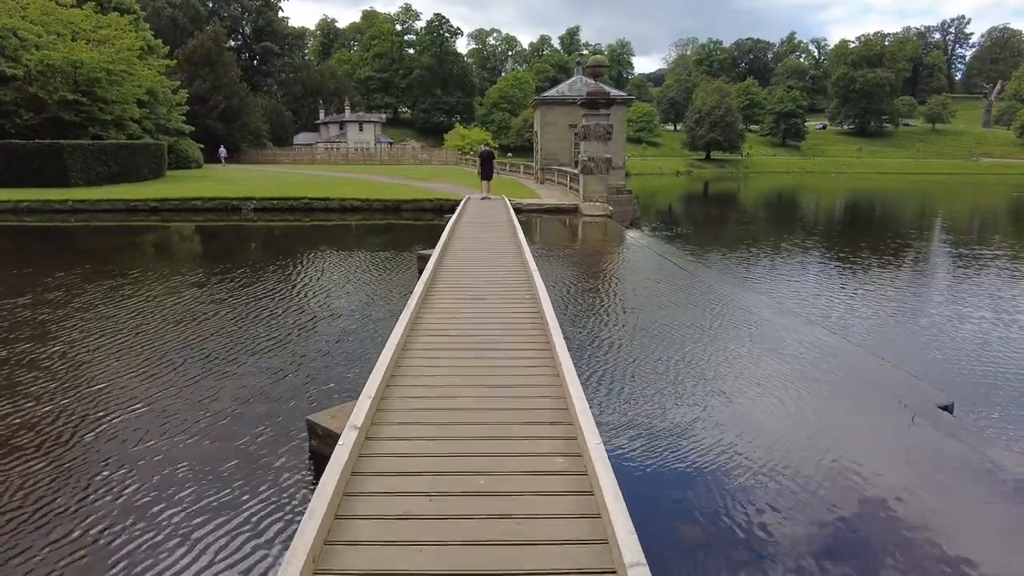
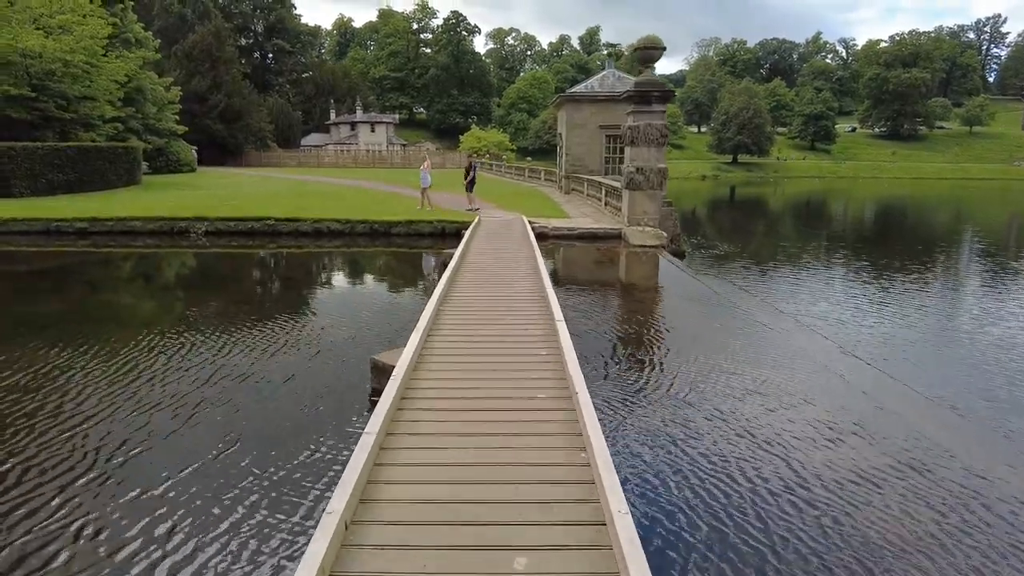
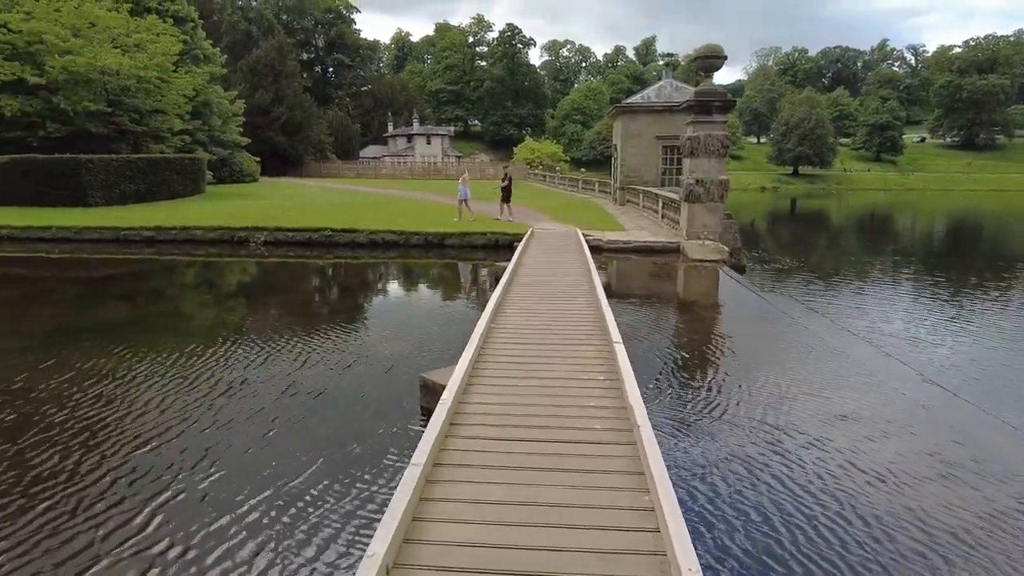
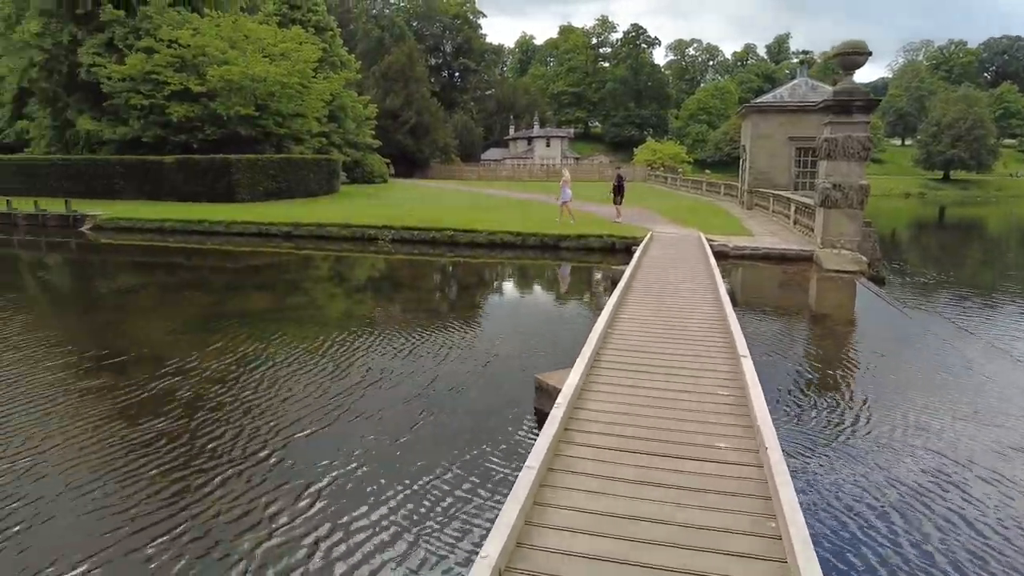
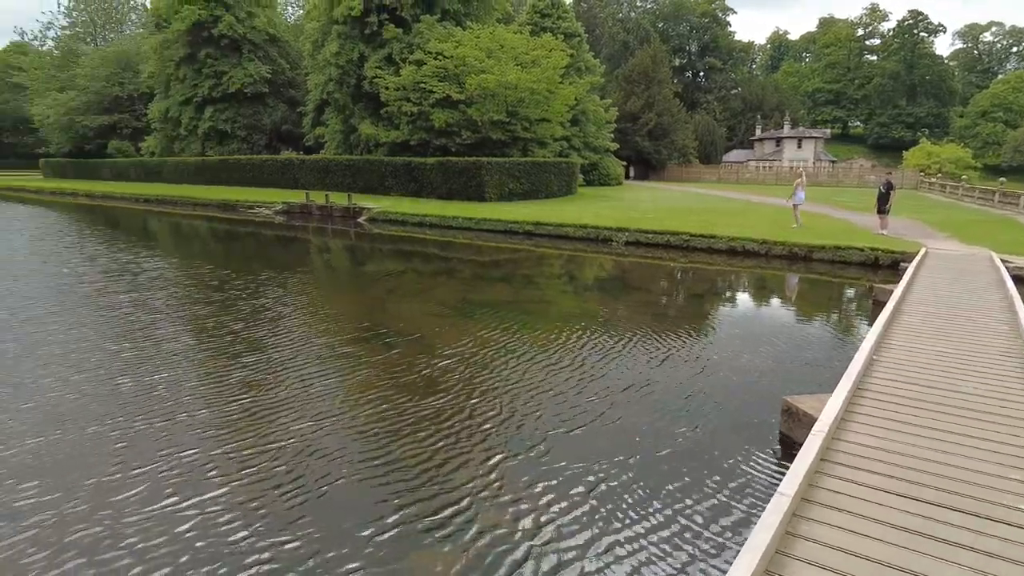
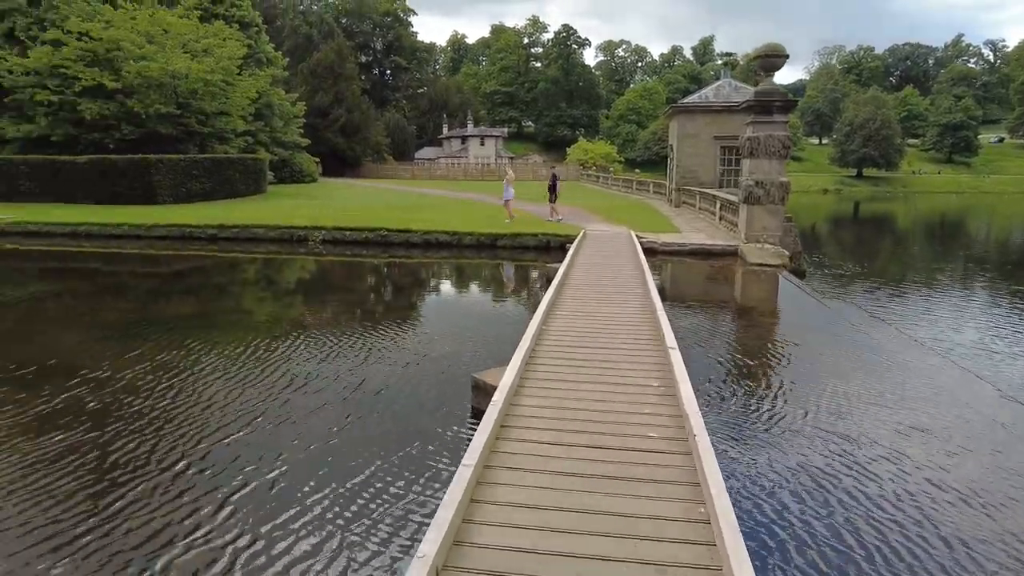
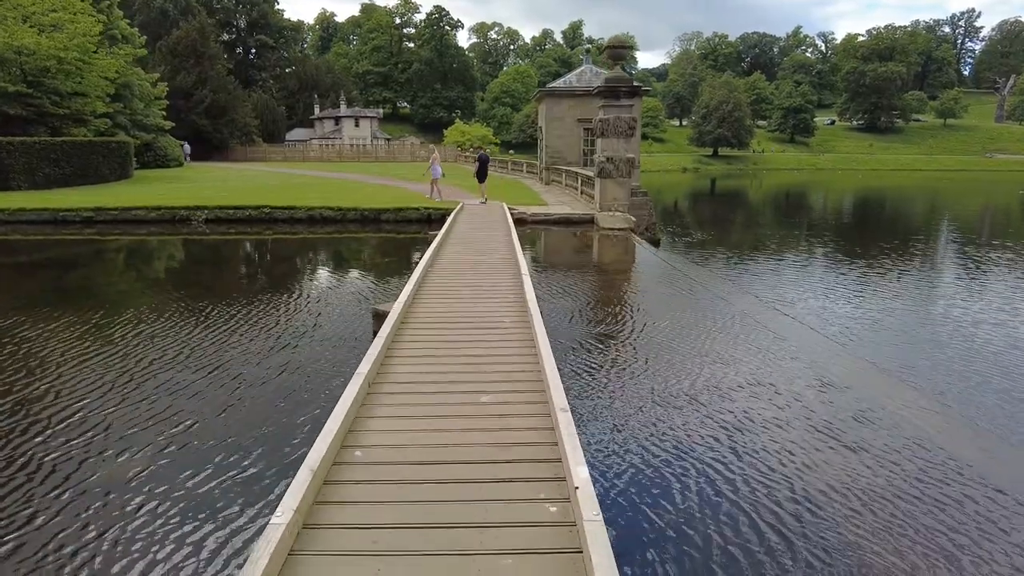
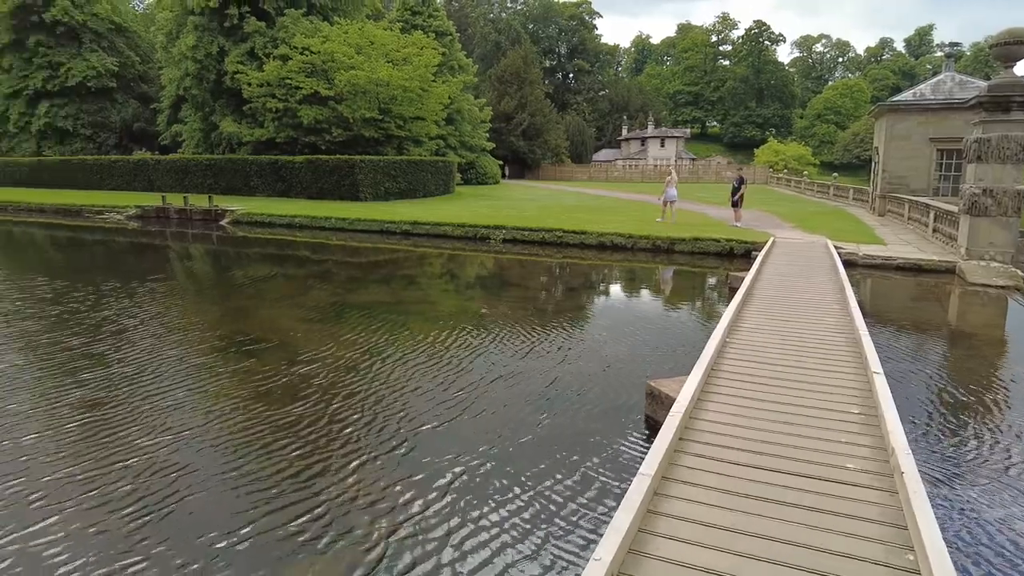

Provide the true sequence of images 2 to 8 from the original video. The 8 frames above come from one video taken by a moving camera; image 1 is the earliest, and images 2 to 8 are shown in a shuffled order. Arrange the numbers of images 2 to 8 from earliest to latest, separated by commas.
7, 2, 3, 6, 4, 8, 5
